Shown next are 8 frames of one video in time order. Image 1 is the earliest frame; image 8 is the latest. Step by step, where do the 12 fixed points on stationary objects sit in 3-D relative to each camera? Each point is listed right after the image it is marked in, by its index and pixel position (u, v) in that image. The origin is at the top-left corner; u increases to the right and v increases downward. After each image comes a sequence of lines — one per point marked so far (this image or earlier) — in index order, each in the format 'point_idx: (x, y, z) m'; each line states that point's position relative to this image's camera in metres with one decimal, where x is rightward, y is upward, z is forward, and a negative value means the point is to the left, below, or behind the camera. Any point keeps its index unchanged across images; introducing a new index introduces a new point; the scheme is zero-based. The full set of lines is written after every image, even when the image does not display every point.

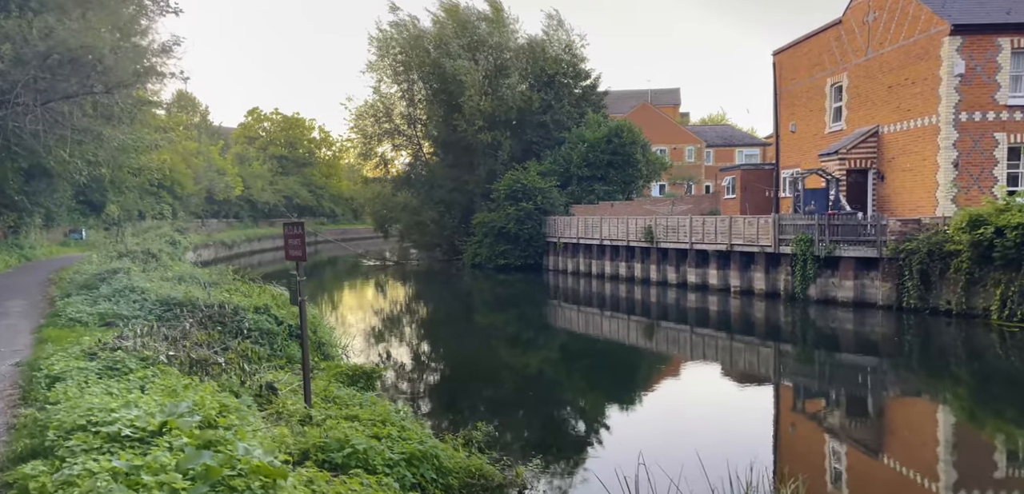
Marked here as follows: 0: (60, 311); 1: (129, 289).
0: (-6.3, -0.9, +10.2) m
1: (-5.7, -0.6, +10.9) m
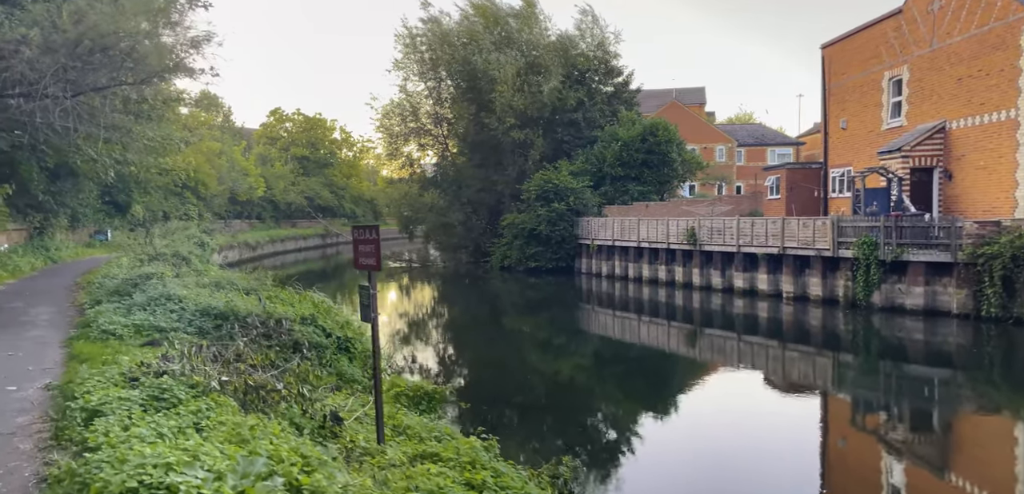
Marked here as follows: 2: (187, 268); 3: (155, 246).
0: (-5.4, -1.0, +9.4) m
1: (-4.8, -0.7, +10.1) m
2: (-6.6, -0.4, +14.9) m
3: (-9.7, 0.0, +19.9) m
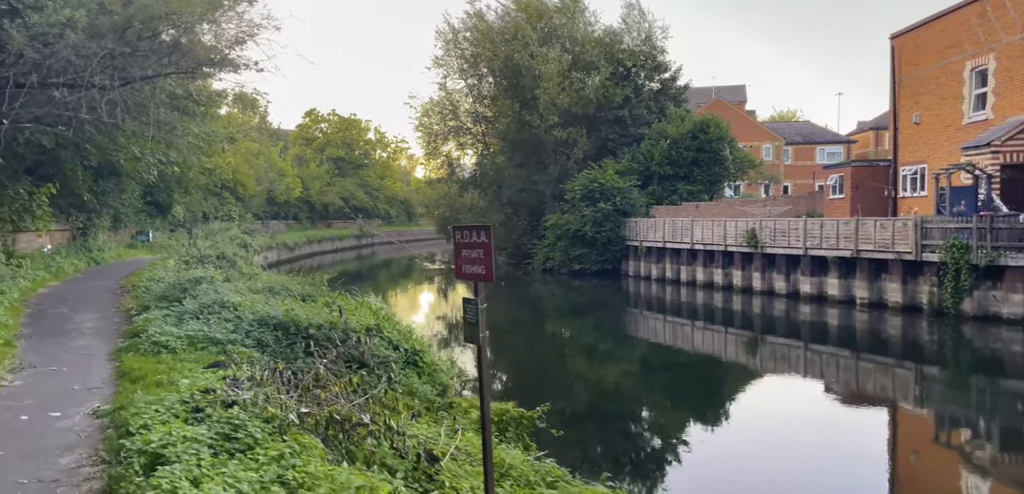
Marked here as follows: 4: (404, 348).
0: (-4.4, -1.0, +8.6) m
1: (-3.8, -0.7, +9.3) m
2: (-5.4, -0.5, +14.2) m
3: (-8.3, -0.1, +19.3) m
4: (-1.3, -1.2, +8.9) m
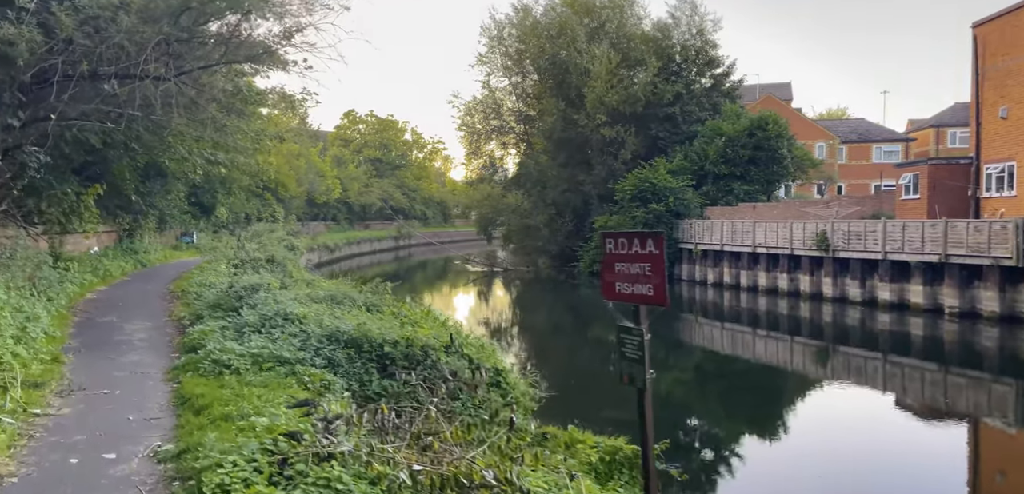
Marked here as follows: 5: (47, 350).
0: (-3.3, -1.1, +7.8) m
1: (-2.7, -0.8, +8.4) m
2: (-4.1, -0.6, +13.5) m
3: (-6.8, -0.1, +18.7) m
4: (-0.3, -1.3, +7.9) m
5: (-5.0, -1.1, +7.9) m
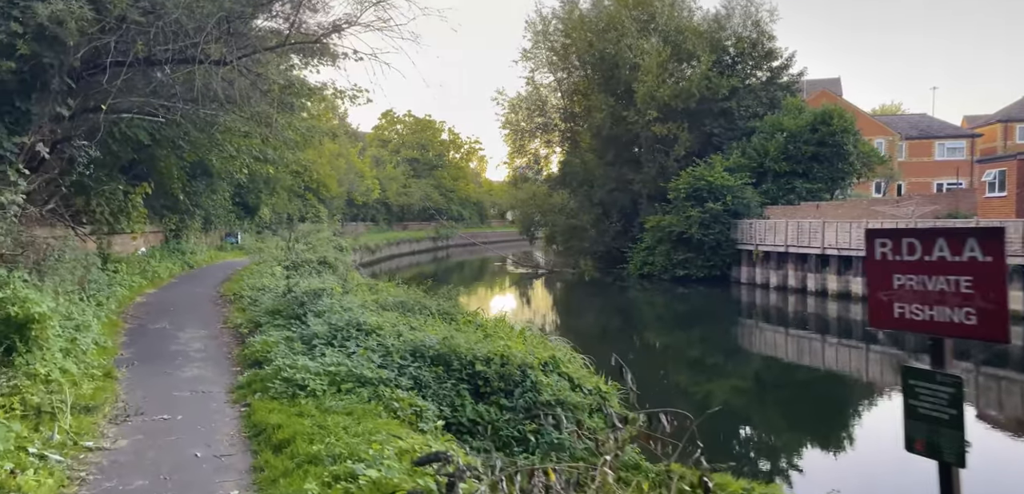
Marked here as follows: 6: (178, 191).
0: (-2.3, -1.1, +6.9) m
1: (-1.7, -0.8, +7.5) m
2: (-2.9, -0.6, +12.6) m
3: (-5.2, -0.1, +18.0) m
4: (+0.7, -1.3, +6.9) m
5: (-4.0, -1.1, +7.1) m
6: (-9.0, +1.5, +19.6) m
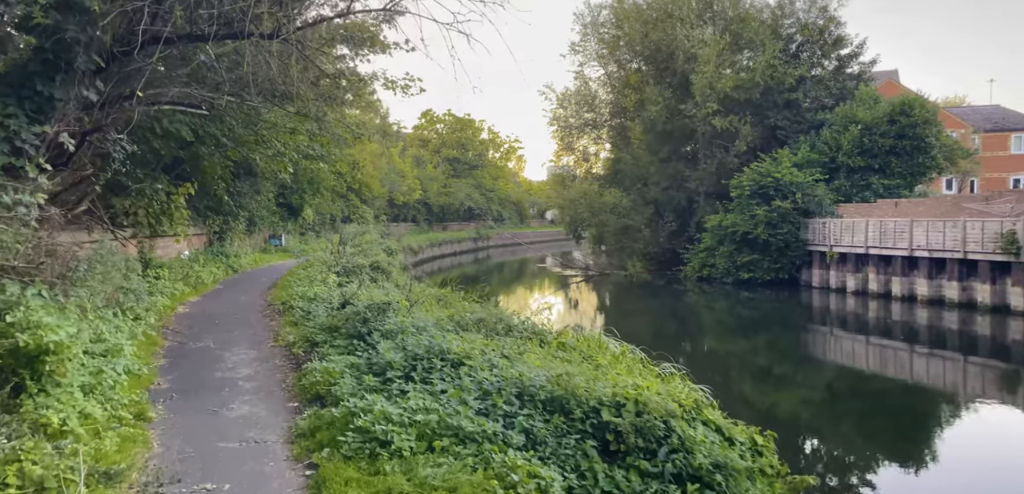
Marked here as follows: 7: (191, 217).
0: (-1.4, -1.2, +5.6) m
1: (-0.7, -0.9, +6.1) m
2: (-1.6, -0.7, +11.3) m
3: (-3.7, -0.2, +16.7) m
4: (+1.7, -1.4, +5.4) m
5: (-3.0, -1.2, +5.8) m
6: (-7.4, +1.4, +18.6) m
7: (-8.5, +0.8, +19.3) m
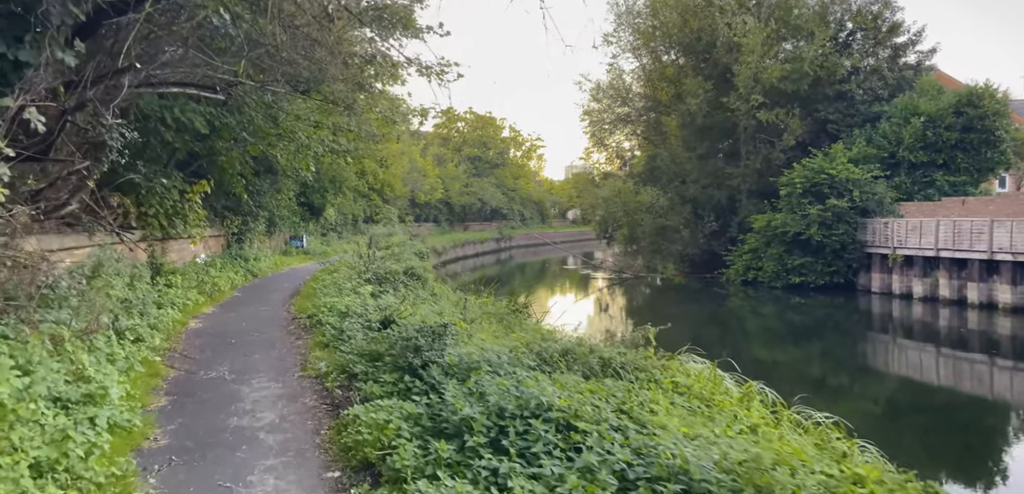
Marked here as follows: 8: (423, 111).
0: (-0.6, -1.3, +3.9) m
1: (0.0, -1.0, +4.4) m
2: (-0.8, -0.7, +9.6) m
3: (-2.7, -0.3, +15.1) m
4: (+2.4, -1.5, +3.6) m
5: (-2.3, -1.3, +4.1) m
6: (-6.3, +1.3, +17.0) m
7: (-7.4, +0.7, +17.8) m
8: (-2.0, +3.1, +16.5) m
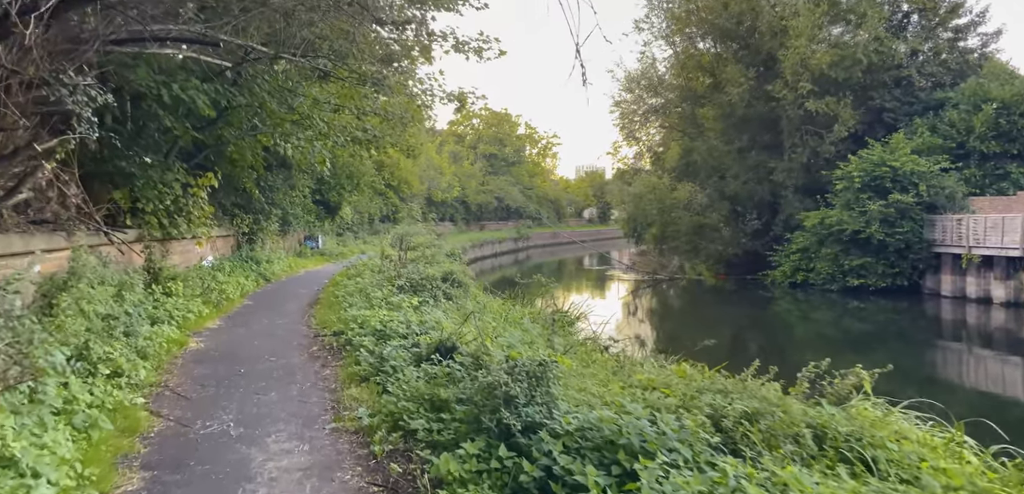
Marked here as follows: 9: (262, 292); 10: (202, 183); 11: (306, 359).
0: (+0.1, -1.3, +1.8) m
1: (+0.8, -1.0, +2.4) m
2: (+0.1, -0.8, +7.5) m
3: (-1.8, -0.3, +13.1) m
4: (+3.2, -1.5, +1.5) m
5: (-1.5, -1.3, +2.1) m
6: (-5.4, +1.3, +15.0) m
7: (-6.4, +0.7, +15.8) m
8: (-1.0, +3.0, +14.5) m
9: (-5.1, -0.9, +14.9) m
10: (-5.0, +1.0, +11.6) m
11: (-2.2, -1.2, +7.9) m
